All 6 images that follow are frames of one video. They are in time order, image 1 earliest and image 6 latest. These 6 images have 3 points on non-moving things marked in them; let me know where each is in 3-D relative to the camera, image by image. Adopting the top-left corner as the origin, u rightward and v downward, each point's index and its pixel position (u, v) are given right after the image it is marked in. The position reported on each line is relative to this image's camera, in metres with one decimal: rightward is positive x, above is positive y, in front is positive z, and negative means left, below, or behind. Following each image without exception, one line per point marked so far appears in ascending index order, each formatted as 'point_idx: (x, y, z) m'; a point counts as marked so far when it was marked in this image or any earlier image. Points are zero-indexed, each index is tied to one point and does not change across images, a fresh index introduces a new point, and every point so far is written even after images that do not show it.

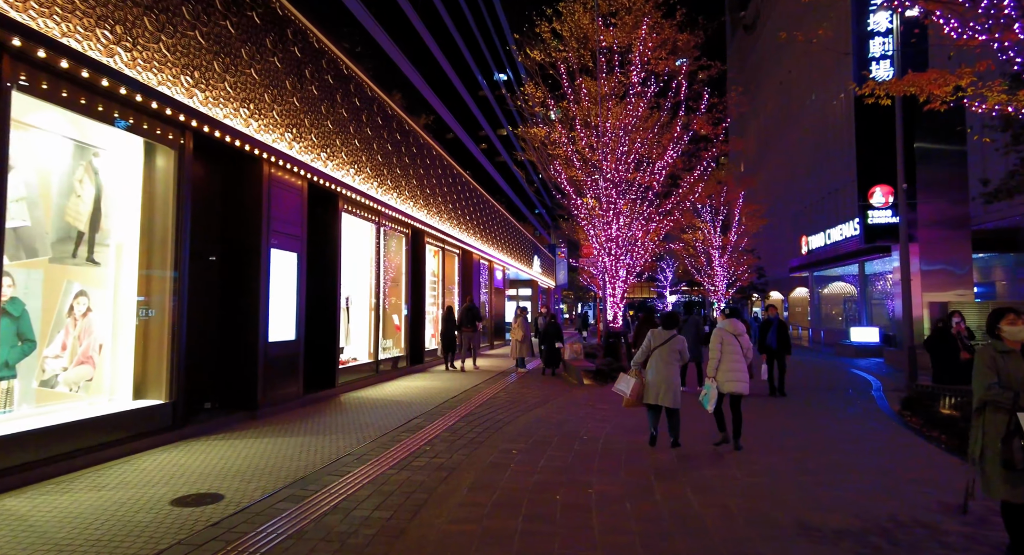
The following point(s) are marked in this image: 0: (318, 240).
0: (-3.6, +0.7, +10.8) m
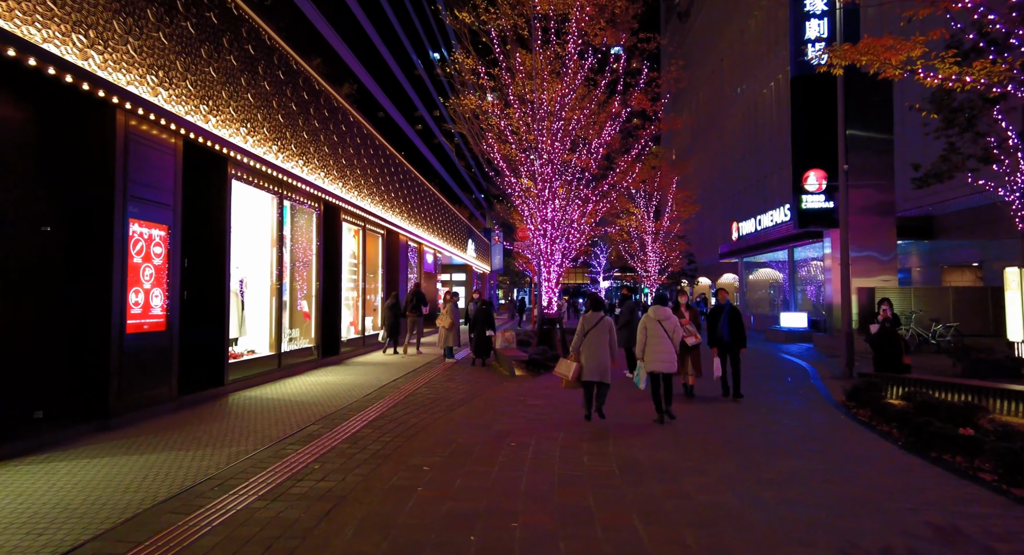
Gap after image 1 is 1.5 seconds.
0: (-4.8, +1.0, +9.1) m
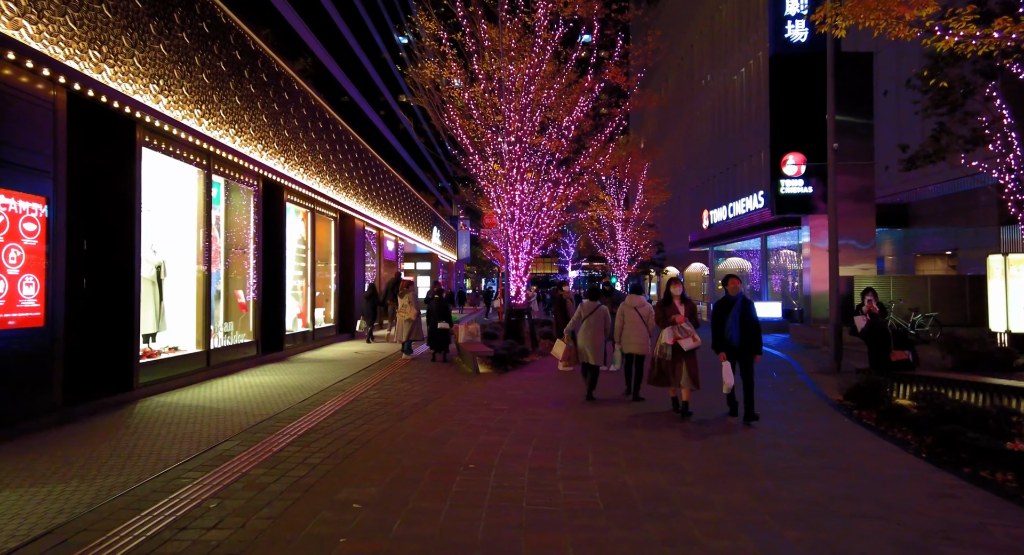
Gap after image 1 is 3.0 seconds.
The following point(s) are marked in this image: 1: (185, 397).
0: (-5.4, +1.2, +7.7) m
1: (-4.6, -1.7, +8.1) m
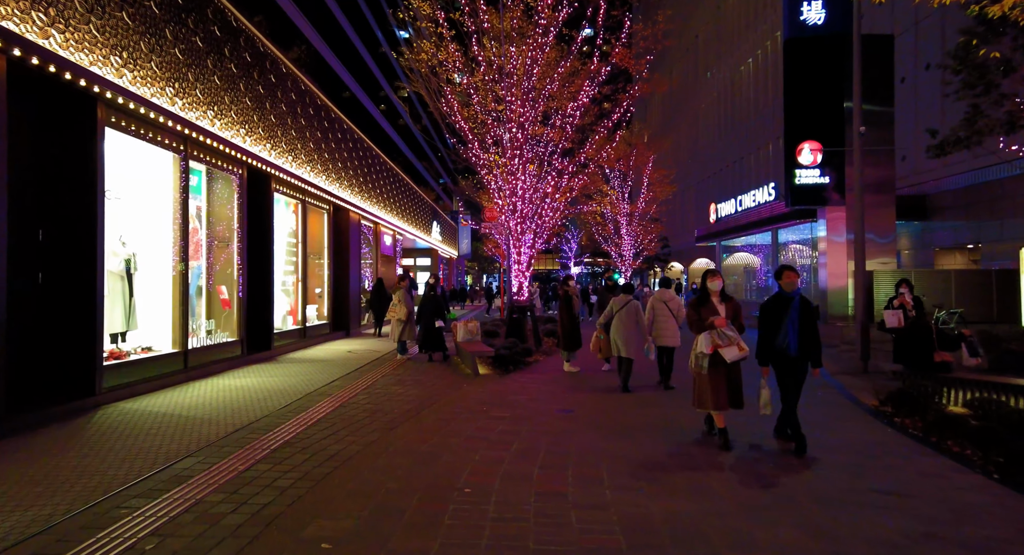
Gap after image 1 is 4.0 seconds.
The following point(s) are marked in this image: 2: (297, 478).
0: (-5.3, +1.3, +6.9) m
1: (-4.6, -1.6, +7.4) m
2: (-1.7, -1.6, +4.6) m
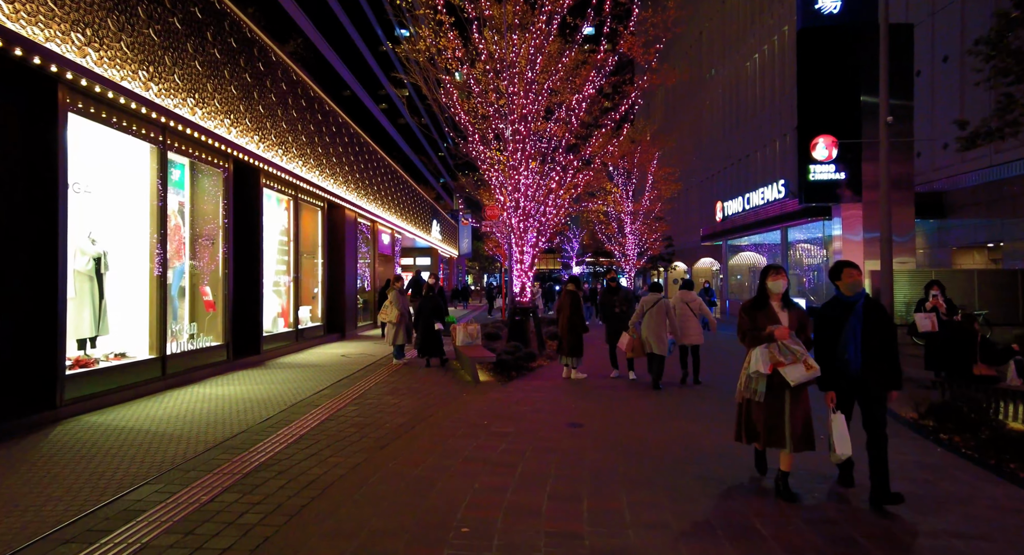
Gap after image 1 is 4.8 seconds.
0: (-5.3, +1.3, +6.3) m
1: (-4.5, -1.6, +6.7) m
2: (-1.7, -1.6, +3.9) m
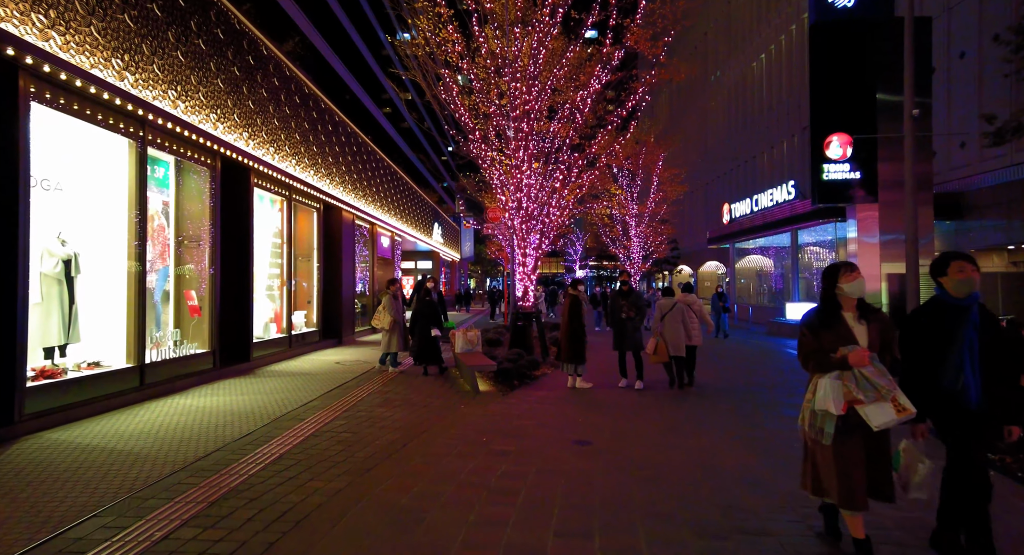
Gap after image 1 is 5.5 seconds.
0: (-5.3, +1.3, +5.7) m
1: (-4.5, -1.6, +6.2) m
2: (-1.7, -1.6, +3.4) m
